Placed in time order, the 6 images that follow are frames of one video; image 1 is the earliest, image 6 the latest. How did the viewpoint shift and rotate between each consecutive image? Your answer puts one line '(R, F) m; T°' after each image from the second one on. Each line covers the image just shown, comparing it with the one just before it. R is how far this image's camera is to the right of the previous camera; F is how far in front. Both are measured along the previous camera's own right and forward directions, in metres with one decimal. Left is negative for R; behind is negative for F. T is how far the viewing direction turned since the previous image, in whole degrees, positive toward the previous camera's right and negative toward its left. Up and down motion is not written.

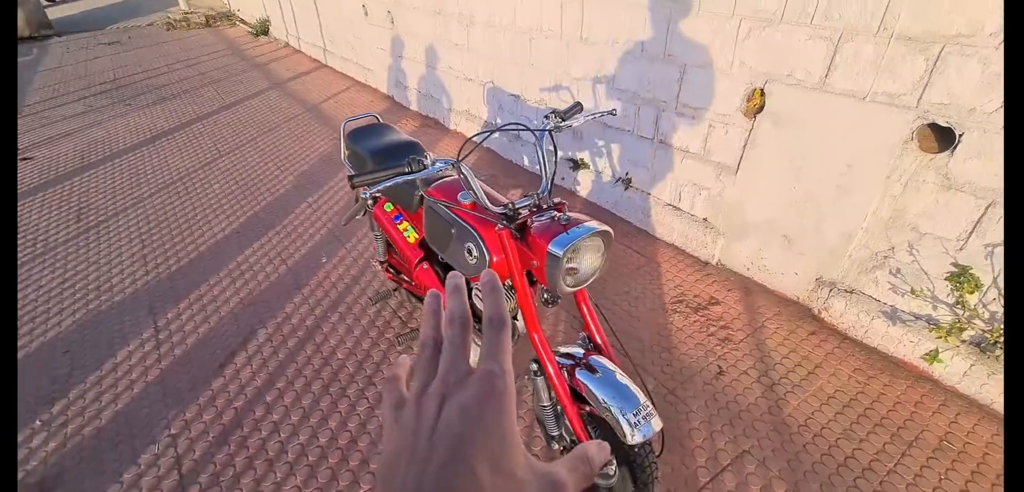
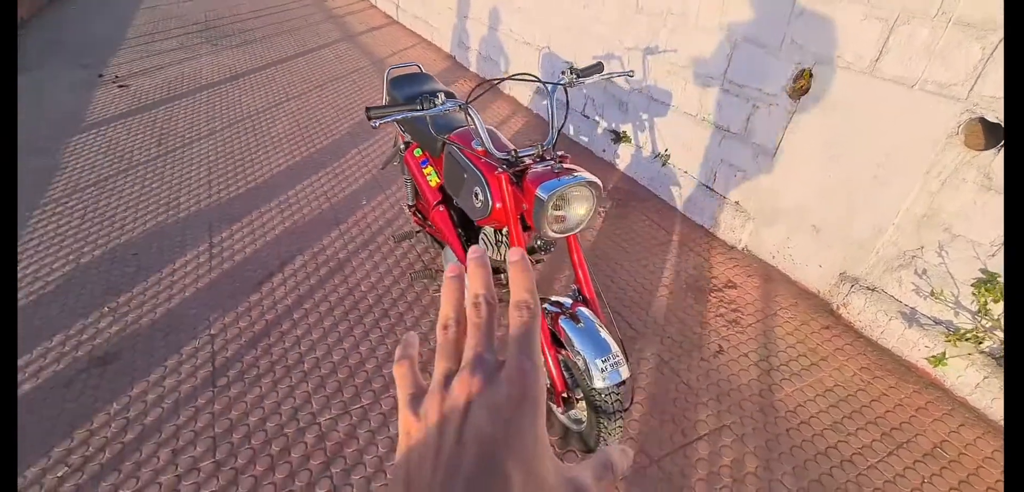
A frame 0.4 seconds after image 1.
(+0.3, -0.1) m; -7°
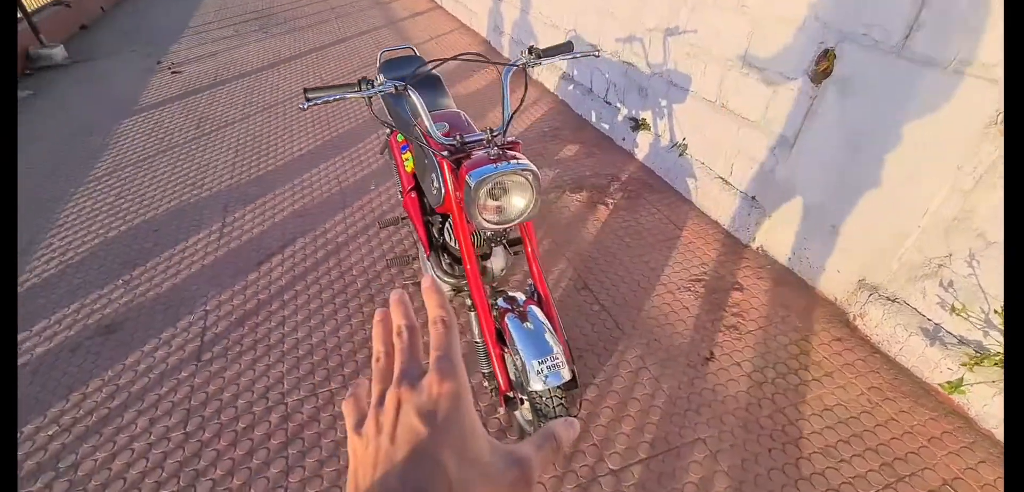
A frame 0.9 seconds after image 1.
(+0.5, +0.1) m; -7°
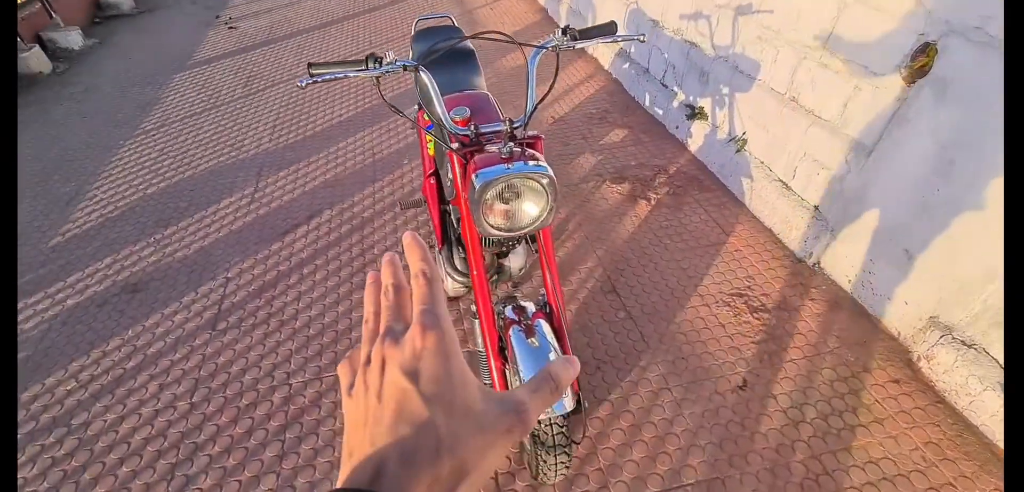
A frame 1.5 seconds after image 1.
(+0.1, +0.2) m; -5°
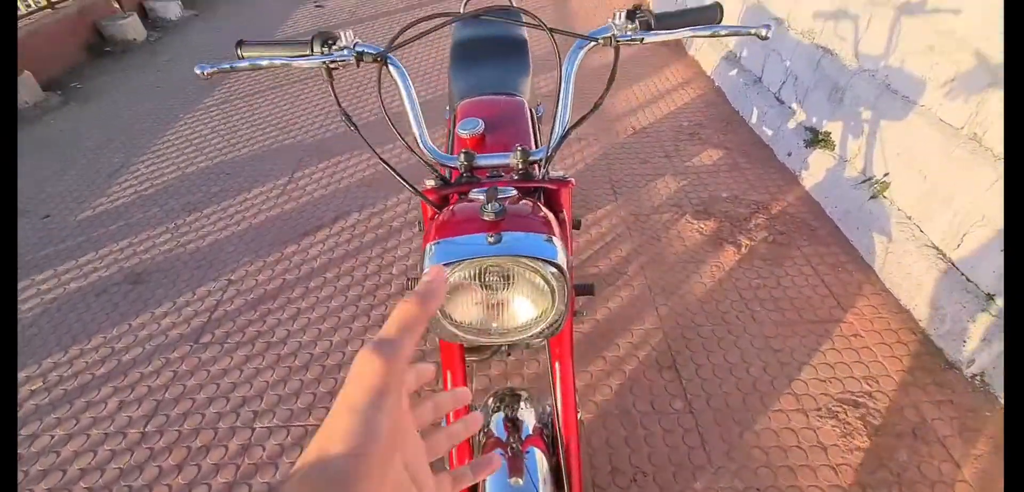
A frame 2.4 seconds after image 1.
(+0.2, +0.6) m; -9°
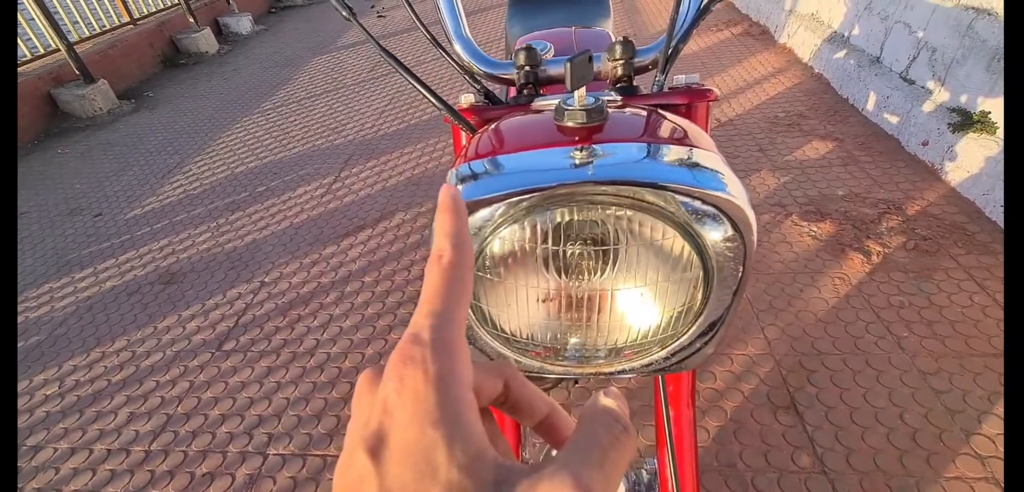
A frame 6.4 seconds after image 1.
(0.0, +0.4) m; -7°
